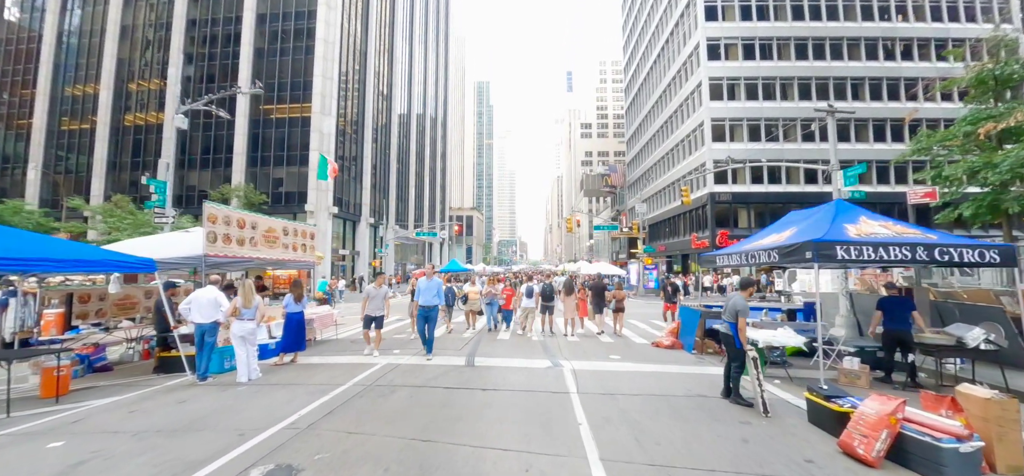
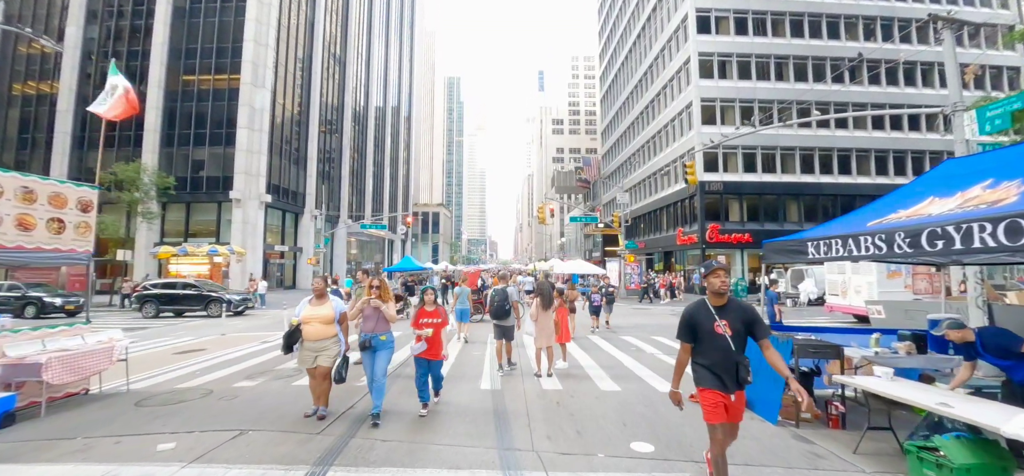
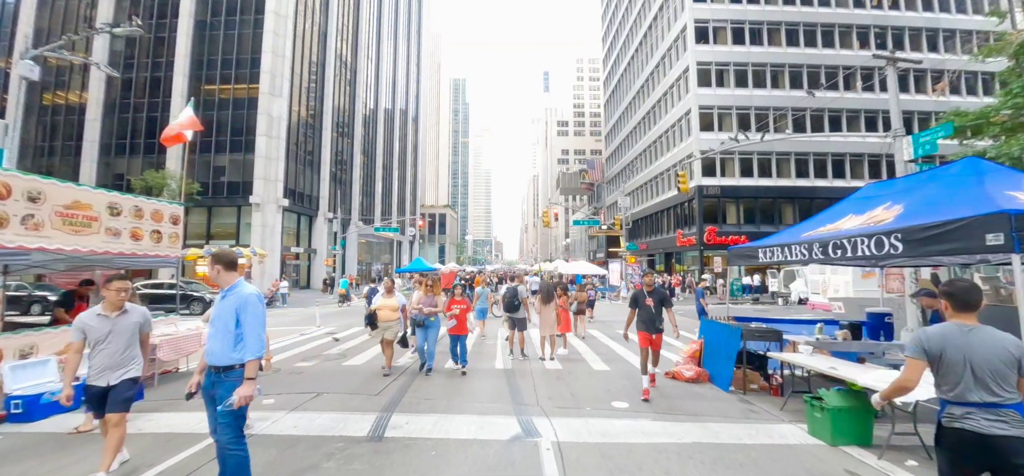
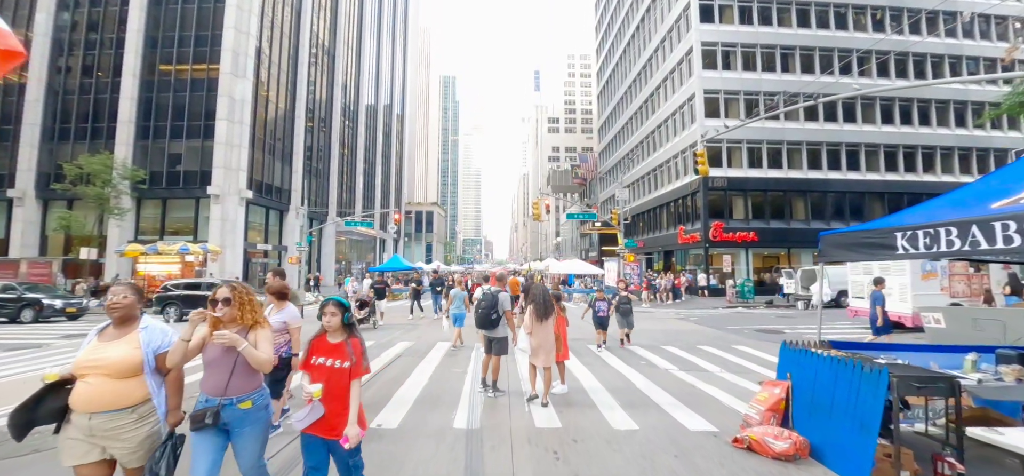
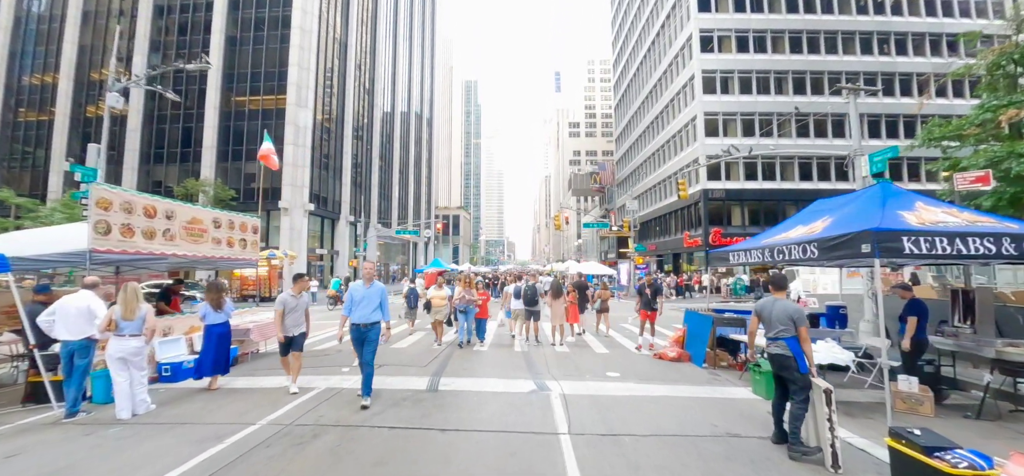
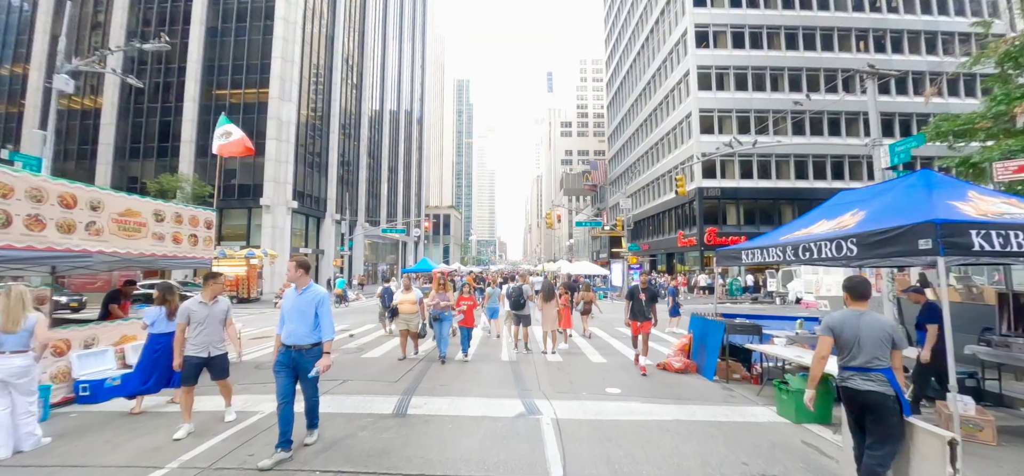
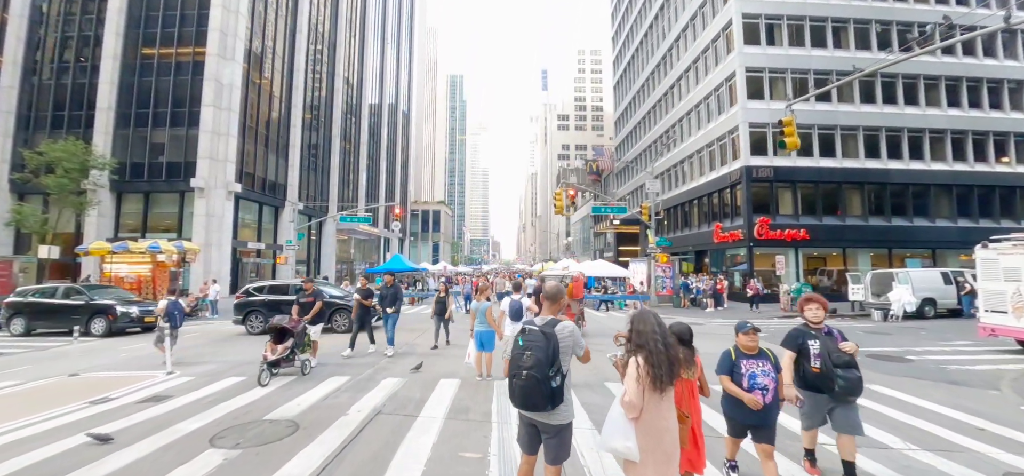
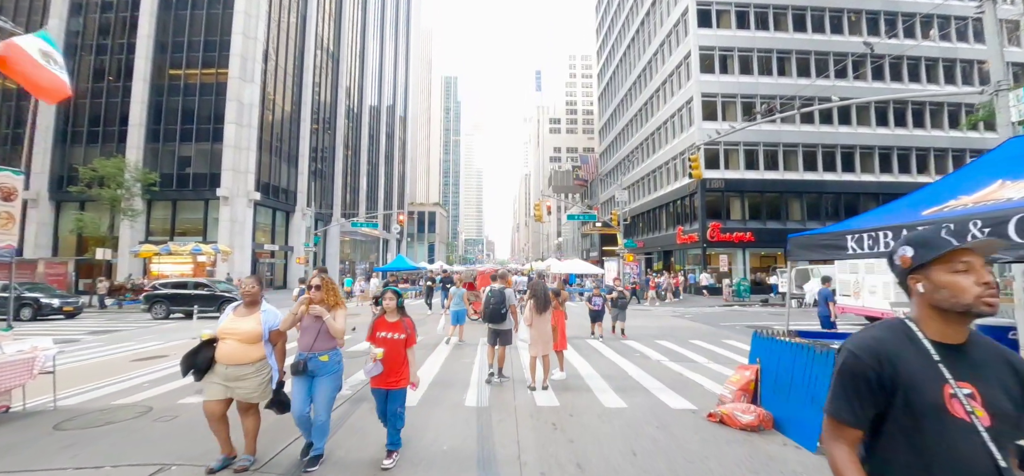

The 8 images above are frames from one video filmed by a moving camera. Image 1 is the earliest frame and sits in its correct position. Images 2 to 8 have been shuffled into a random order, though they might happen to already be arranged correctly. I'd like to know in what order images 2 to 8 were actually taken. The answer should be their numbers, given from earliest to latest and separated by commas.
5, 6, 3, 2, 8, 4, 7
